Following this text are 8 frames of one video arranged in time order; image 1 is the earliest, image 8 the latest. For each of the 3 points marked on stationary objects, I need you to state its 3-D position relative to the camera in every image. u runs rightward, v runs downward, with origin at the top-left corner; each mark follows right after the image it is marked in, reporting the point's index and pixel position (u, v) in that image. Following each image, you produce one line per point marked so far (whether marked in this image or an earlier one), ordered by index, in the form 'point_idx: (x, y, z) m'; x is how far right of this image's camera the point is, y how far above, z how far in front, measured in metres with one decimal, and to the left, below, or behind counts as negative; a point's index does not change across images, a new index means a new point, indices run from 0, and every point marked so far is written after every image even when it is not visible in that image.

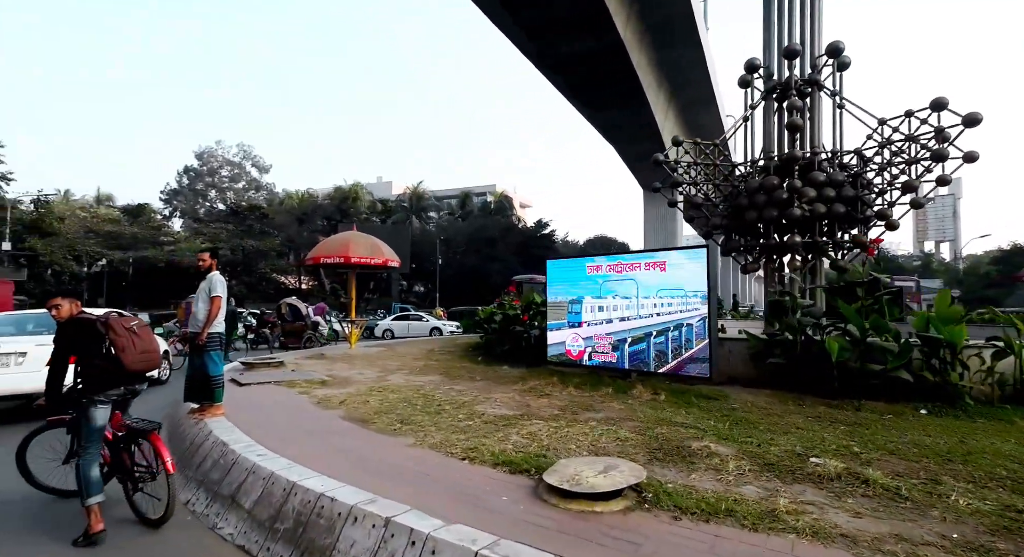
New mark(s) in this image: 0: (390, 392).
0: (-1.7, -1.6, +7.6) m
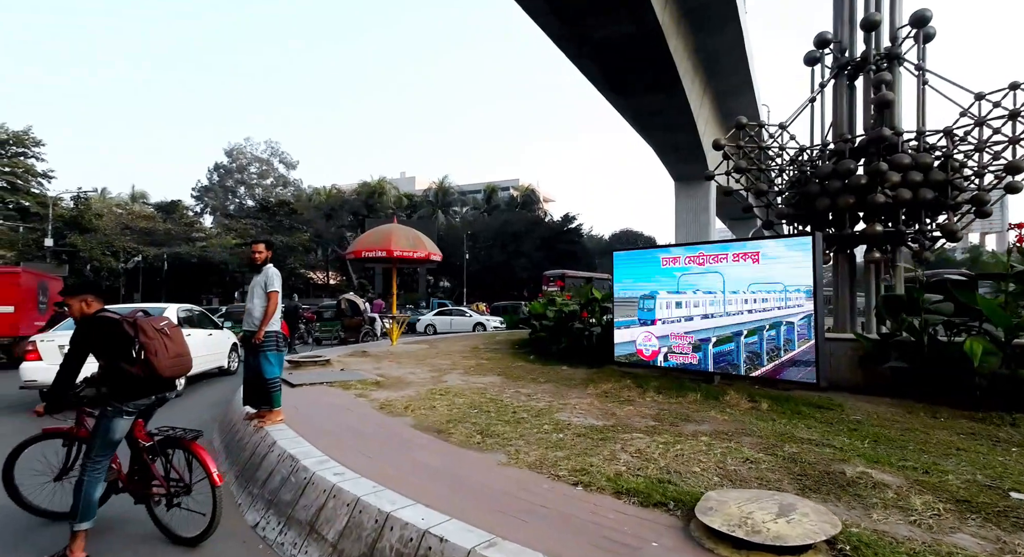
0: (-0.7, -1.5, +7.1) m
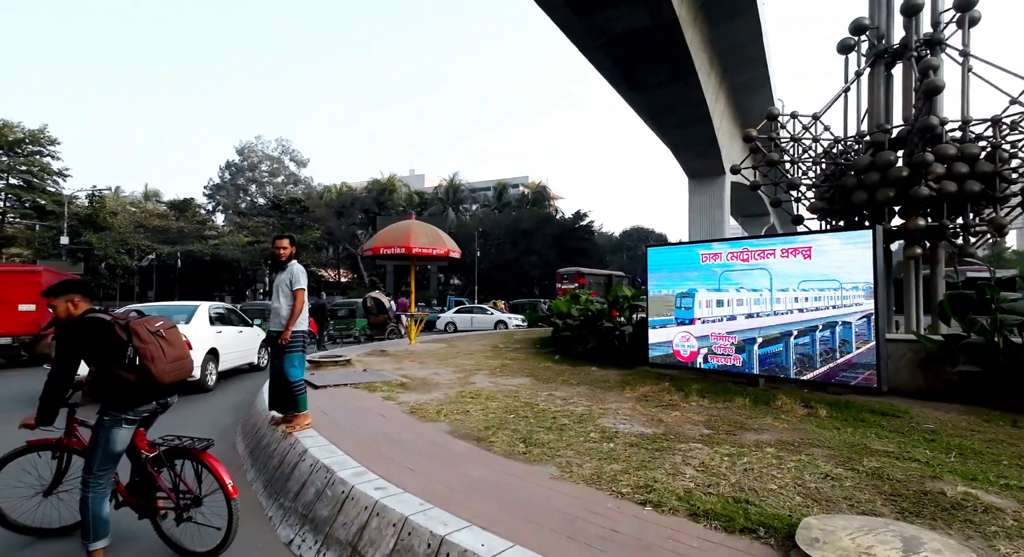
0: (-0.3, -1.5, +6.7) m
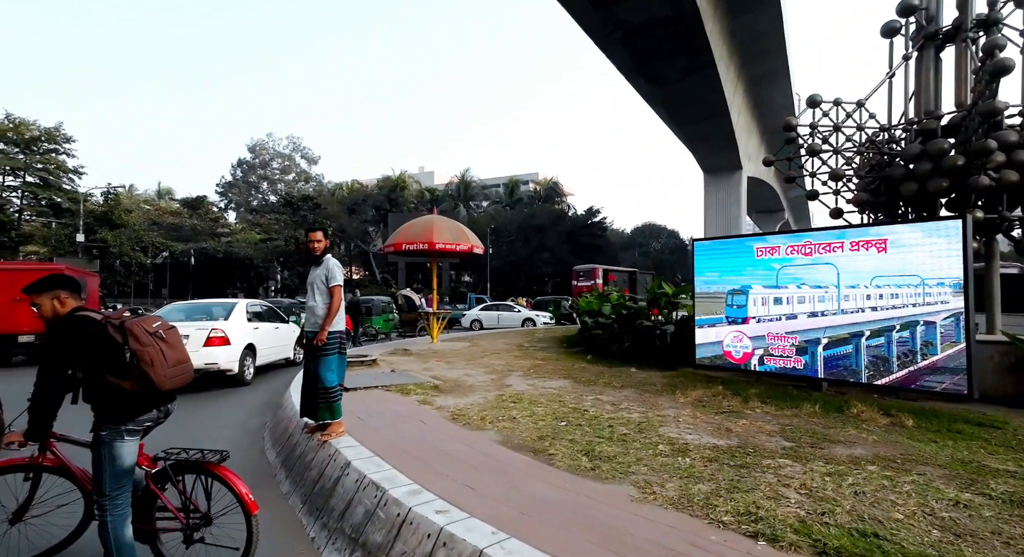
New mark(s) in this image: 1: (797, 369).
0: (+0.2, -1.5, +6.3) m
1: (+3.4, -1.1, +6.6) m
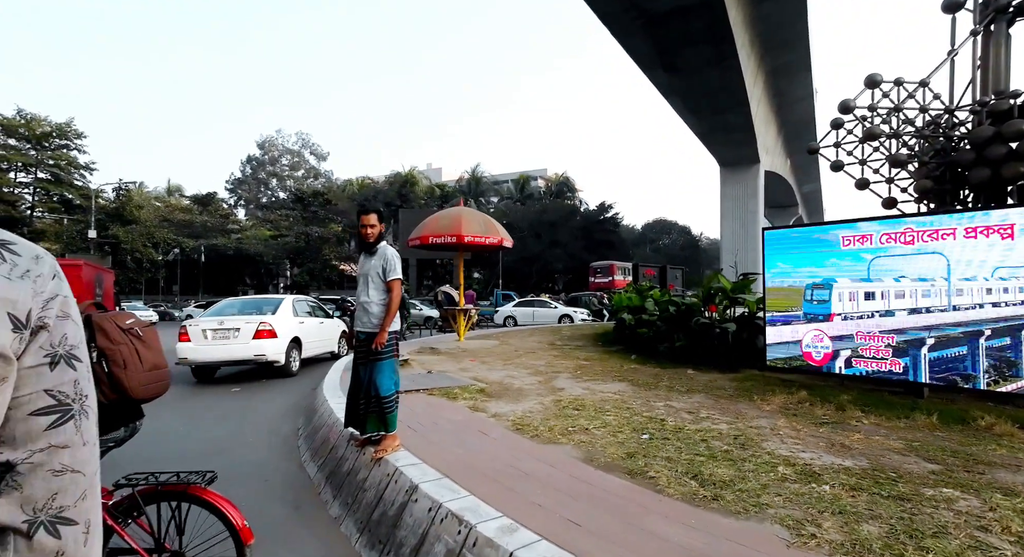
0: (+0.9, -1.4, +5.6) m
1: (+4.1, -1.0, +5.9) m
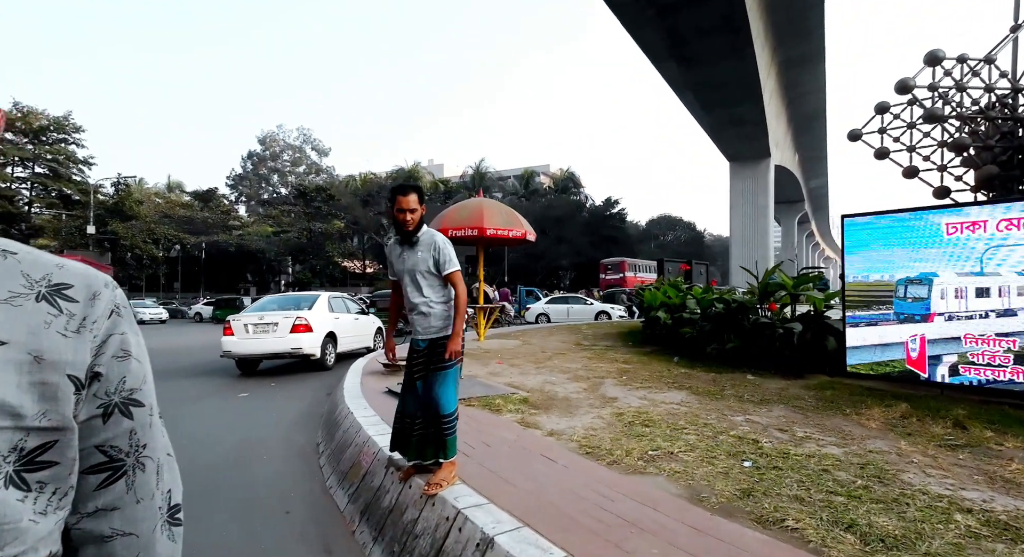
0: (+1.4, -1.3, +4.8) m
1: (+4.6, -0.9, +5.0) m
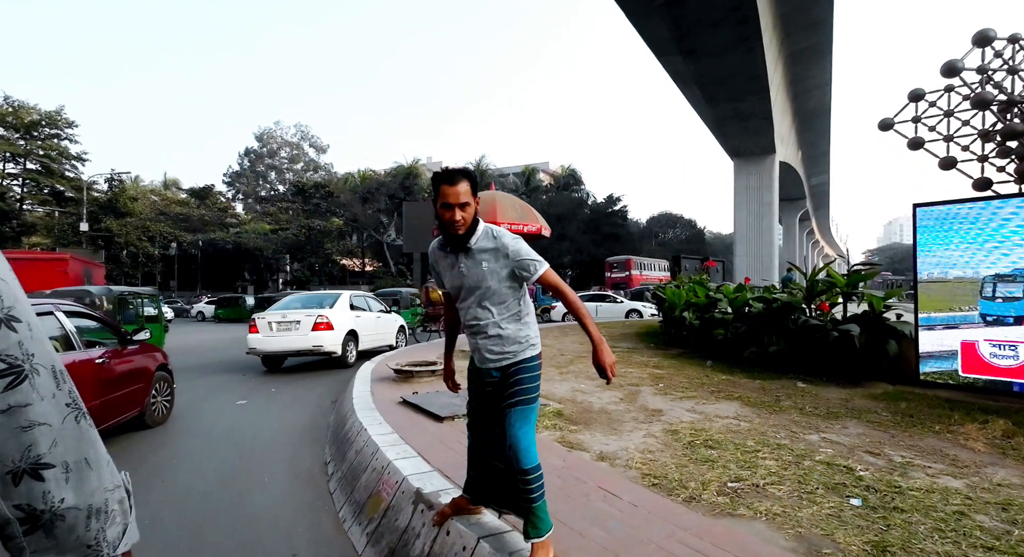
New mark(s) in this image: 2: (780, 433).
0: (+1.8, -1.3, +4.1) m
1: (+4.9, -0.9, +4.3) m
2: (+2.3, -1.3, +4.7) m
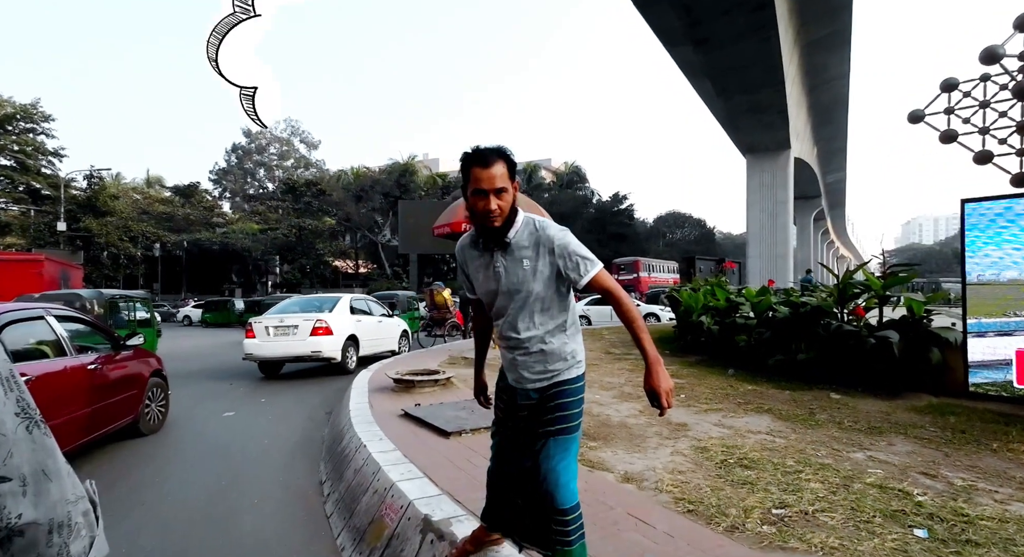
0: (+1.9, -1.3, +3.7) m
1: (+5.0, -0.9, +3.9) m
2: (+2.4, -1.3, +4.2) m
